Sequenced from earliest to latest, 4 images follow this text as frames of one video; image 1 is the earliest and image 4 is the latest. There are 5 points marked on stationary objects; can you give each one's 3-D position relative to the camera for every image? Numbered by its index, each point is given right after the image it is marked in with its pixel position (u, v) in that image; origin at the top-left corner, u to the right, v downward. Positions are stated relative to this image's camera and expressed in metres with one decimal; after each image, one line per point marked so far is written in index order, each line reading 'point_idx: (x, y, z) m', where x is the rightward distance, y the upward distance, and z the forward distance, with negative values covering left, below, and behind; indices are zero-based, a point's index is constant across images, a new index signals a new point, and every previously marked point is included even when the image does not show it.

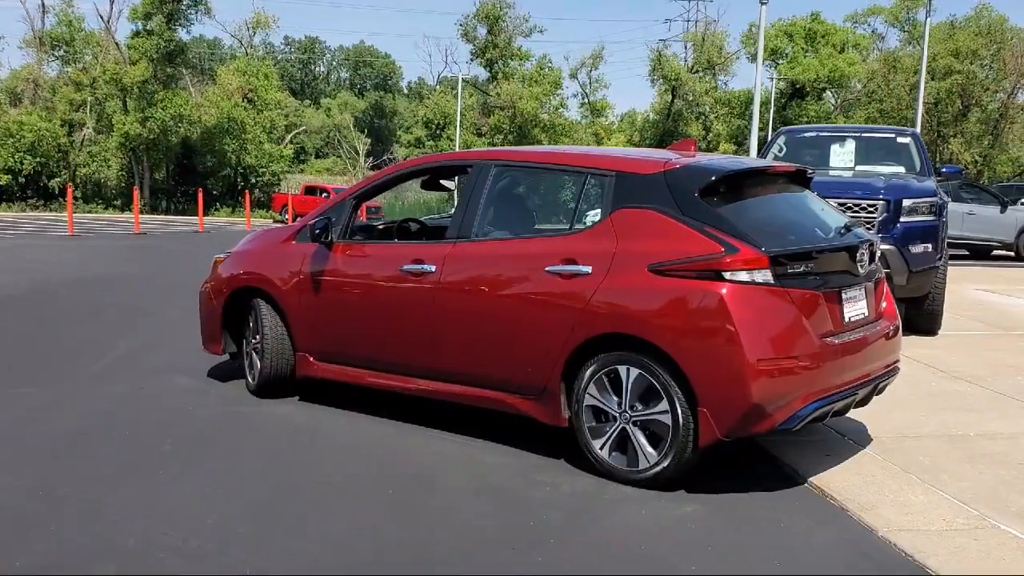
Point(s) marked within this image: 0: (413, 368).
0: (-0.5, -0.4, +5.3) m
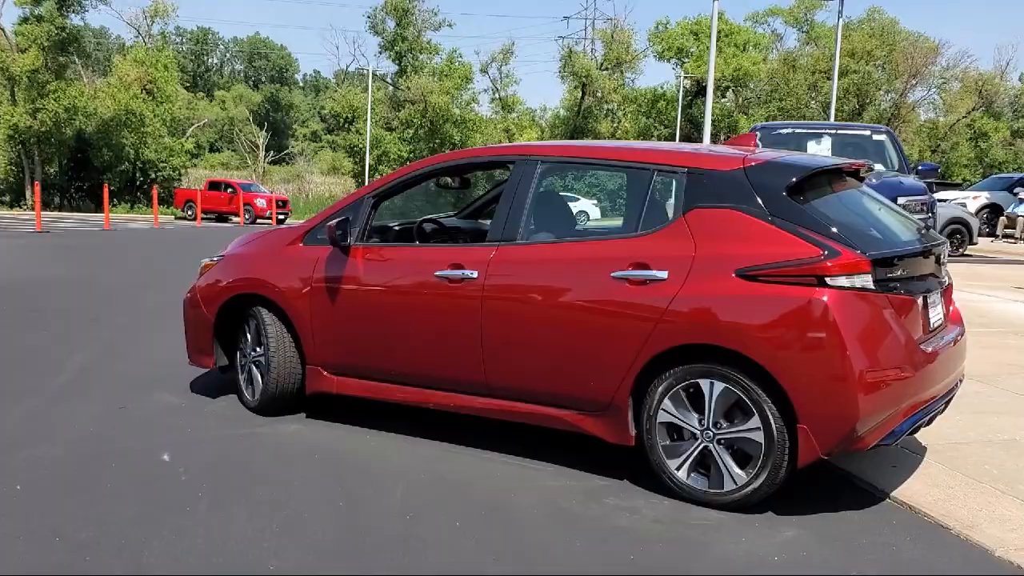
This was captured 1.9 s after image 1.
0: (-0.3, -0.5, +4.8) m
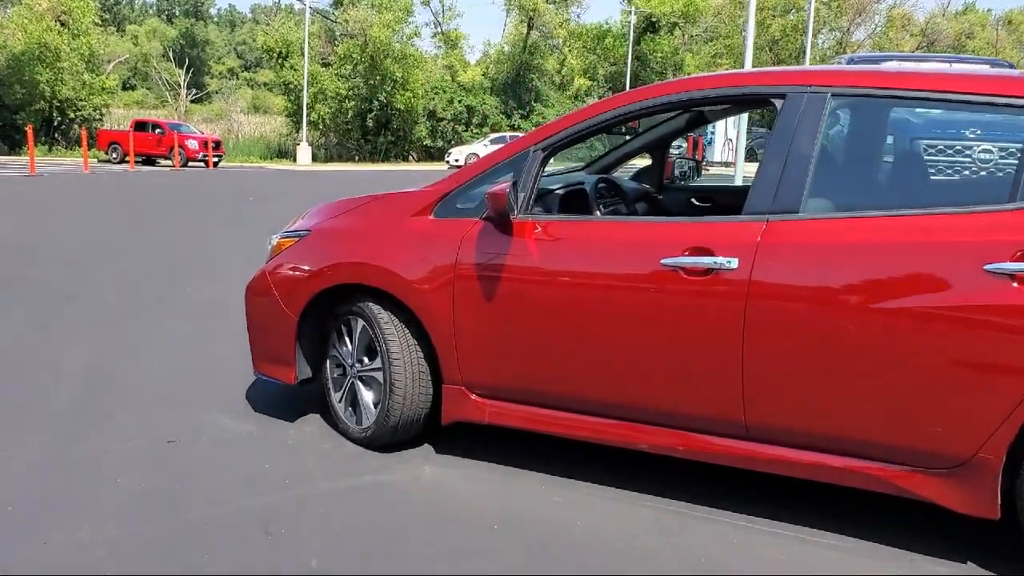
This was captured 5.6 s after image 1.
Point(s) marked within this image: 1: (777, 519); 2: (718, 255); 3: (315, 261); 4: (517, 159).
0: (+0.6, -0.4, +3.4) m
1: (+0.9, -0.8, +3.4) m
2: (+0.7, +0.1, +3.2) m
3: (-0.8, +0.1, +4.0) m
4: (0.0, +0.5, +3.7) m
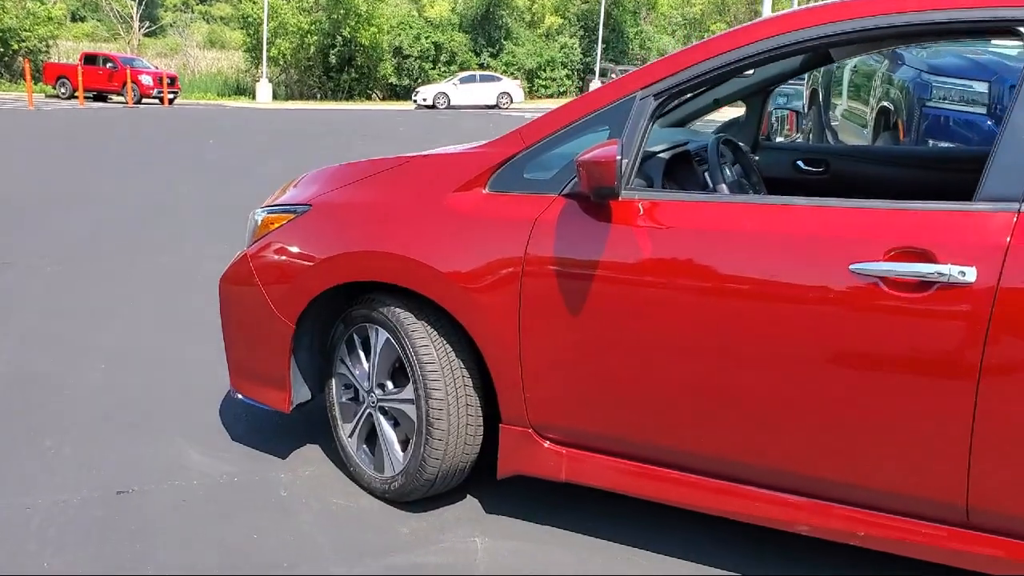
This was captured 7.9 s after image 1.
0: (+0.8, -0.5, +2.3) m
1: (+1.2, -0.8, +2.4) m
2: (+0.9, +0.1, +2.1) m
3: (-0.6, +0.1, +2.9) m
4: (+0.2, +0.5, +2.6) m
